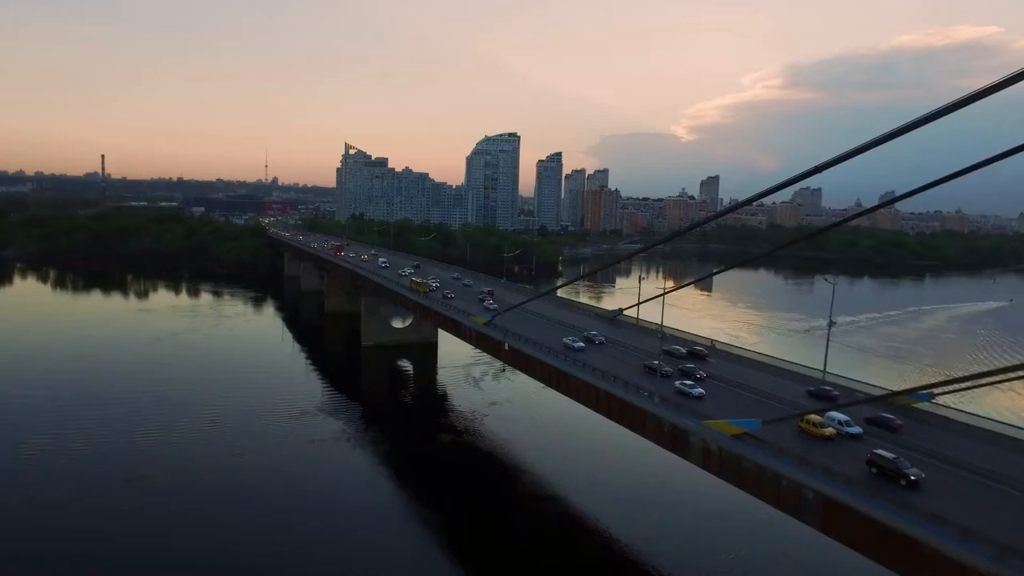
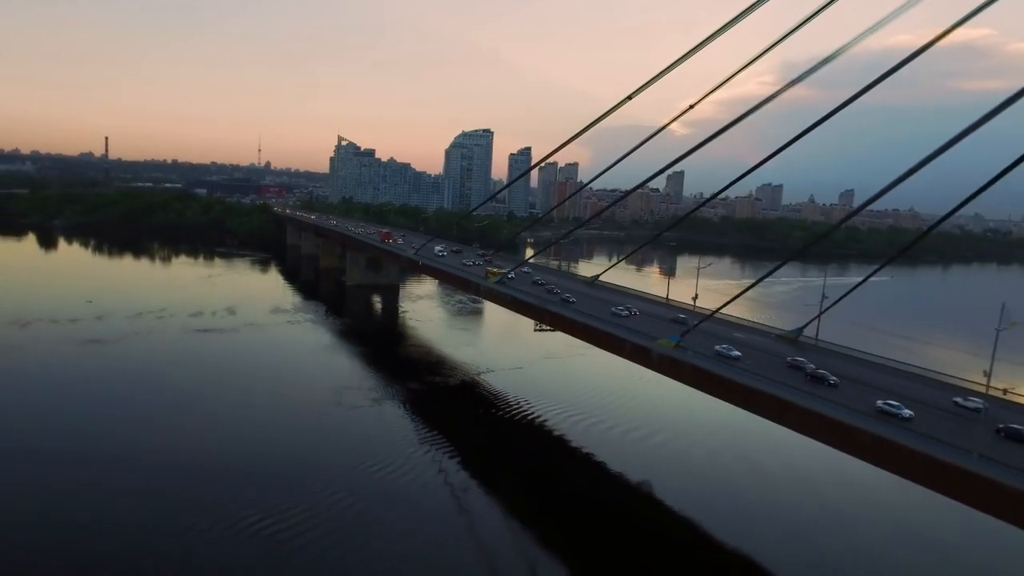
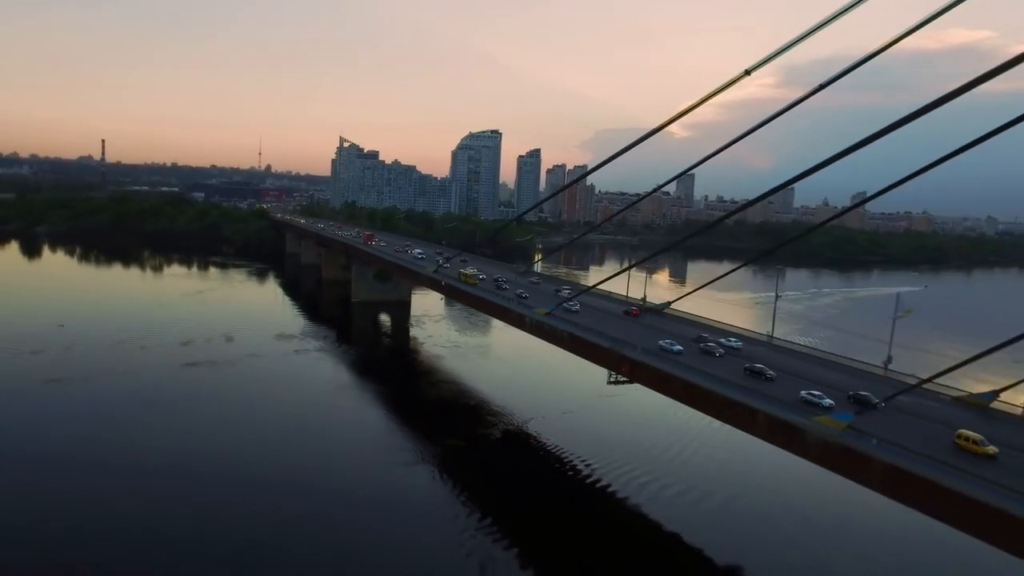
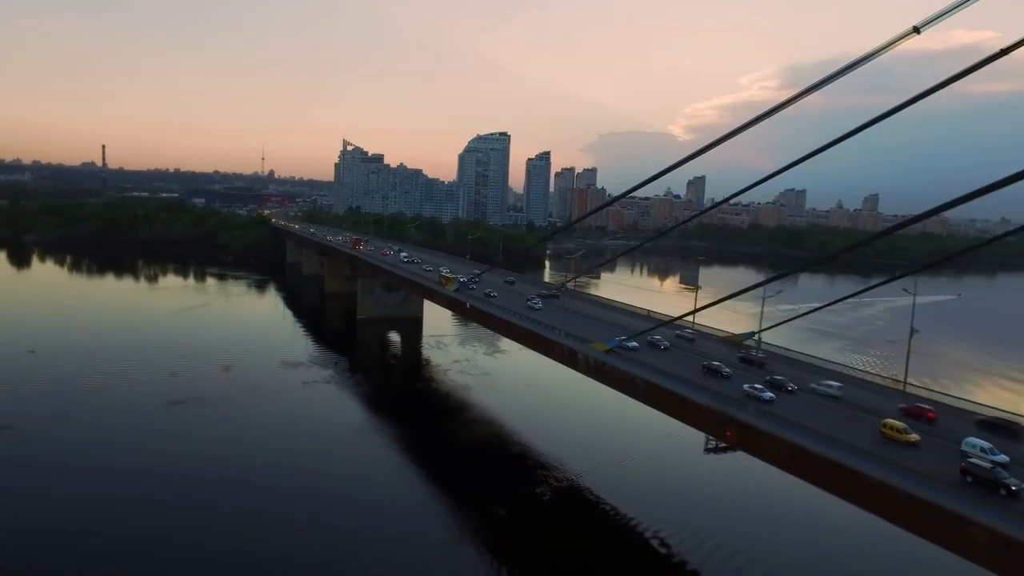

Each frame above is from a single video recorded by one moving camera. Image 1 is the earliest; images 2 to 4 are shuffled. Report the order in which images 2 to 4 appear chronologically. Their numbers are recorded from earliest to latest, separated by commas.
4, 3, 2
